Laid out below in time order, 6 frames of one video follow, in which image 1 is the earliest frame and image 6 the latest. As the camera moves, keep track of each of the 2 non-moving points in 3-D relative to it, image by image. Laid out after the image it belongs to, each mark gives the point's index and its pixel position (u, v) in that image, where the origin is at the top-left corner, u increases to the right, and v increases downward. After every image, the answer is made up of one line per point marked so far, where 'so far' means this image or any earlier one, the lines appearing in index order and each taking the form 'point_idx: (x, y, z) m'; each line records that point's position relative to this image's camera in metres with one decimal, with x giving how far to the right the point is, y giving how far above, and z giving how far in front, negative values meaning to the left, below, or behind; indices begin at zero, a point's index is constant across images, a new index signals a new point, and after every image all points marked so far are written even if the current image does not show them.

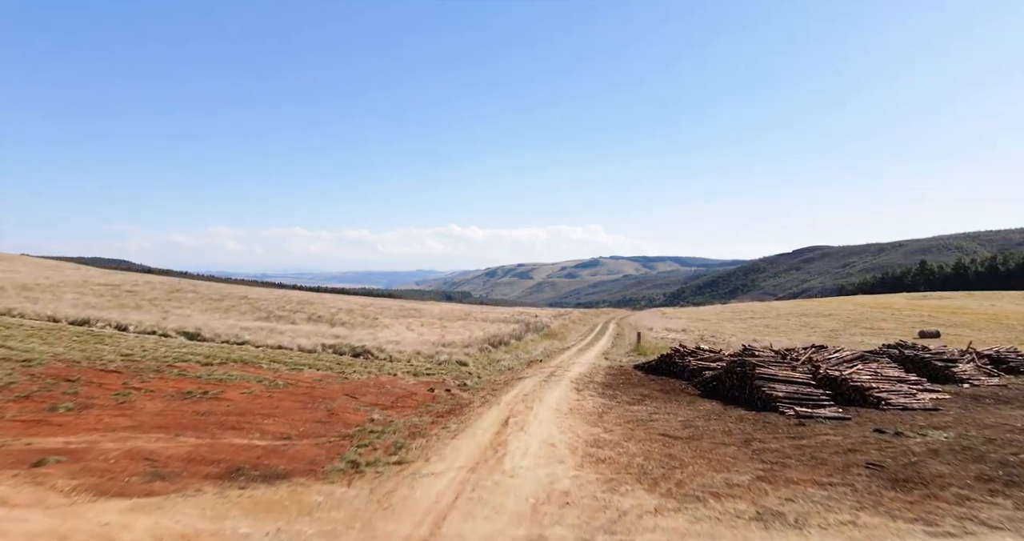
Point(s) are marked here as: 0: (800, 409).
0: (+8.6, -4.1, +15.4) m
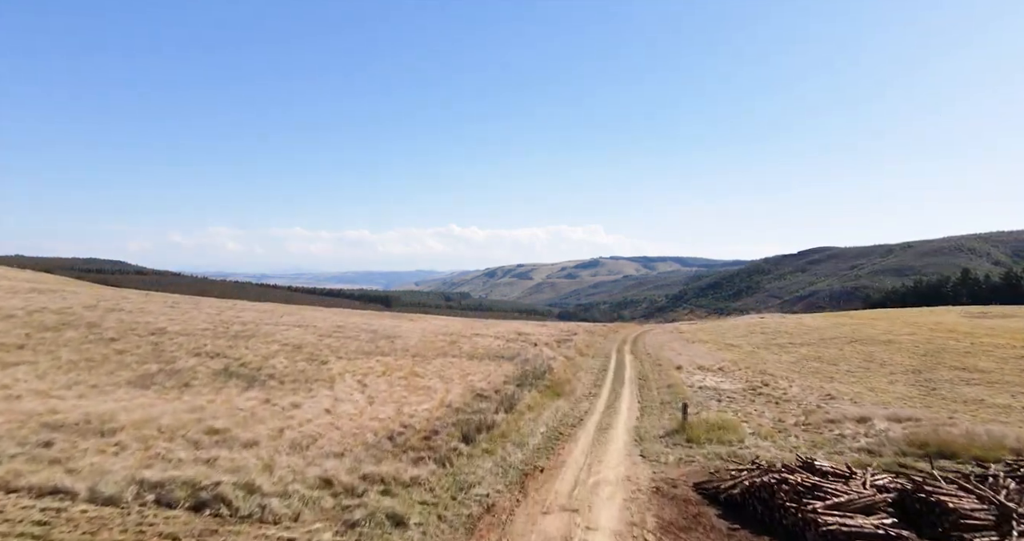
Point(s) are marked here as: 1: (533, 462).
0: (+8.0, -5.8, +5.0) m
1: (+0.7, -6.5, +17.9) m
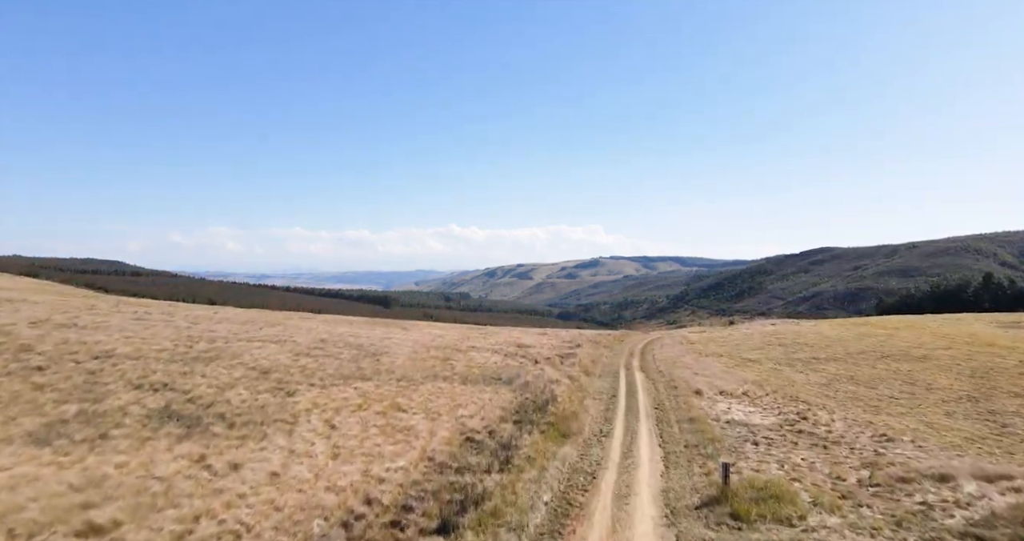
0: (+7.9, -6.7, +0.4) m
1: (+0.6, -7.4, +13.2) m
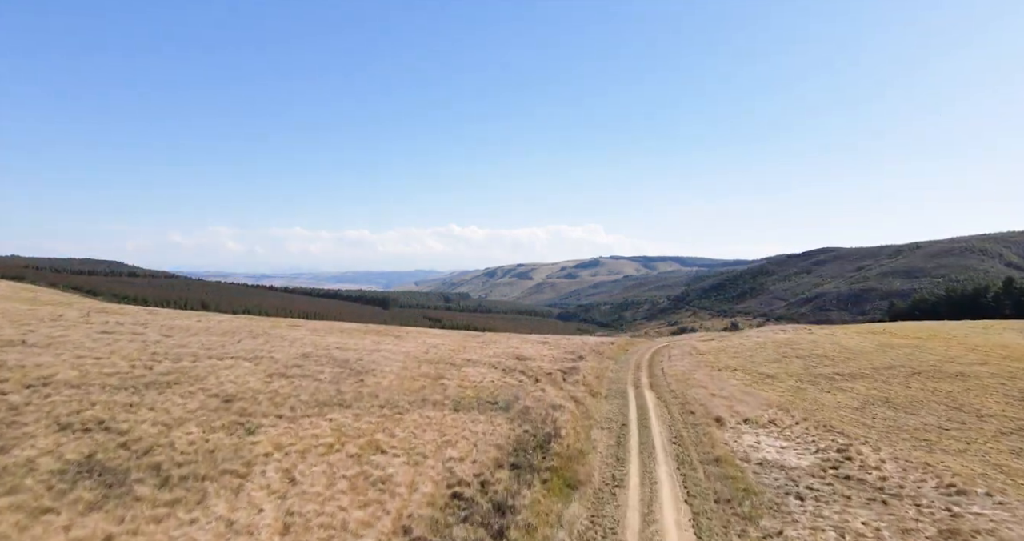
0: (+7.8, -7.5, -3.7) m
1: (+0.5, -8.2, +9.1) m
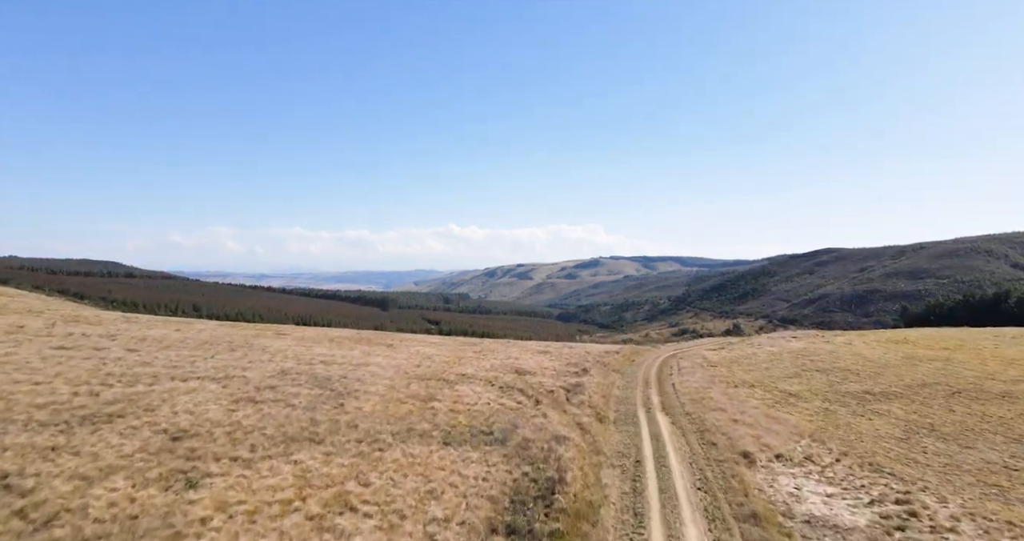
0: (+7.6, -8.2, -8.0) m
1: (+0.3, -8.9, +4.9) m
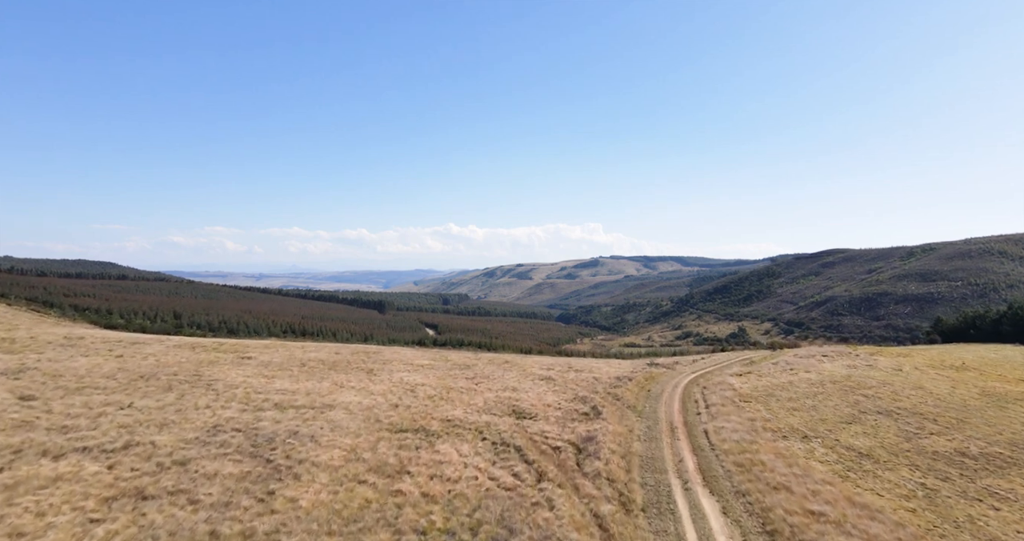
0: (+7.3, -10.1, -17.8) m
1: (0.0, -10.8, -5.0) m
